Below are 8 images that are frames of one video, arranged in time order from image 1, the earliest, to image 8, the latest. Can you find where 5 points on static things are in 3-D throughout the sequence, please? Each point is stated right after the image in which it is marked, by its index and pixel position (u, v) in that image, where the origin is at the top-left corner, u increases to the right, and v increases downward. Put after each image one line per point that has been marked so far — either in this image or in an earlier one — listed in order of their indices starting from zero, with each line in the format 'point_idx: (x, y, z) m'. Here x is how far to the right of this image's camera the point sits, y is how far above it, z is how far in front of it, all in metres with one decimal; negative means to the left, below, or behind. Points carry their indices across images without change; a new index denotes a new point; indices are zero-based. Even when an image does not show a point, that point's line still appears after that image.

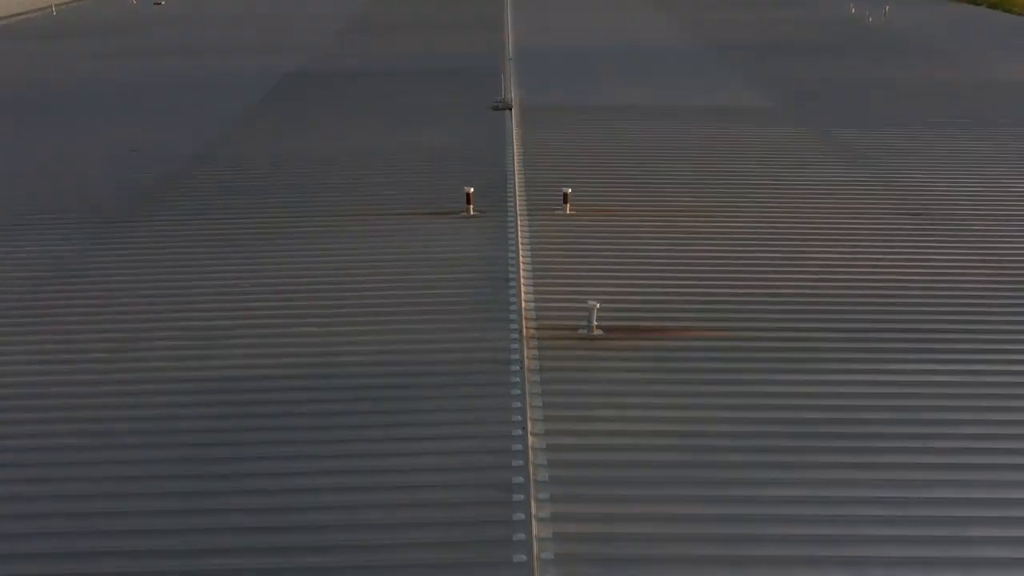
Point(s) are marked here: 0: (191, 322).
0: (-1.5, -0.4, +4.3) m
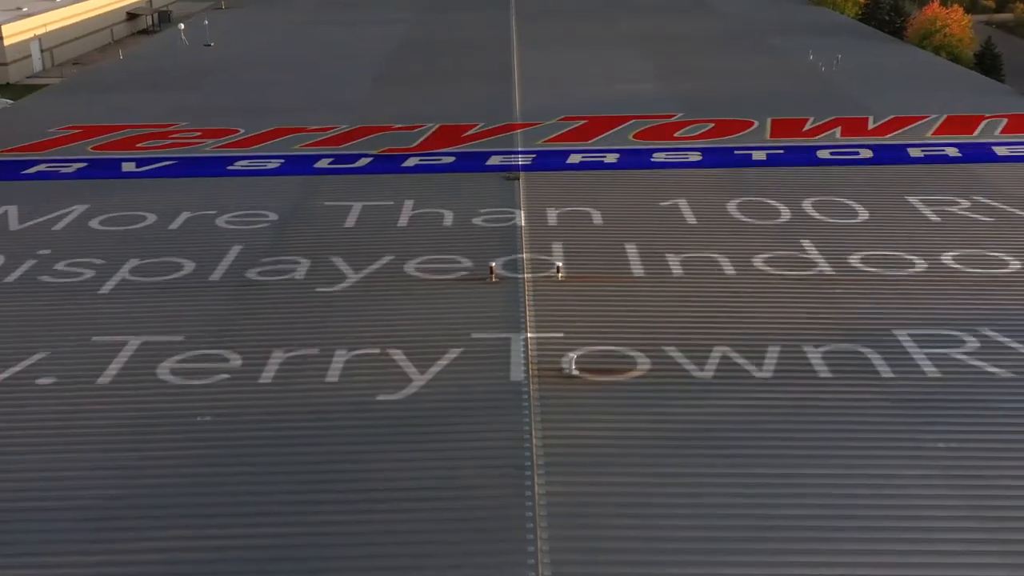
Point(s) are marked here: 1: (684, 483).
0: (-1.4, -0.7, +6.3) m
1: (+1.0, -1.1, +5.4) m
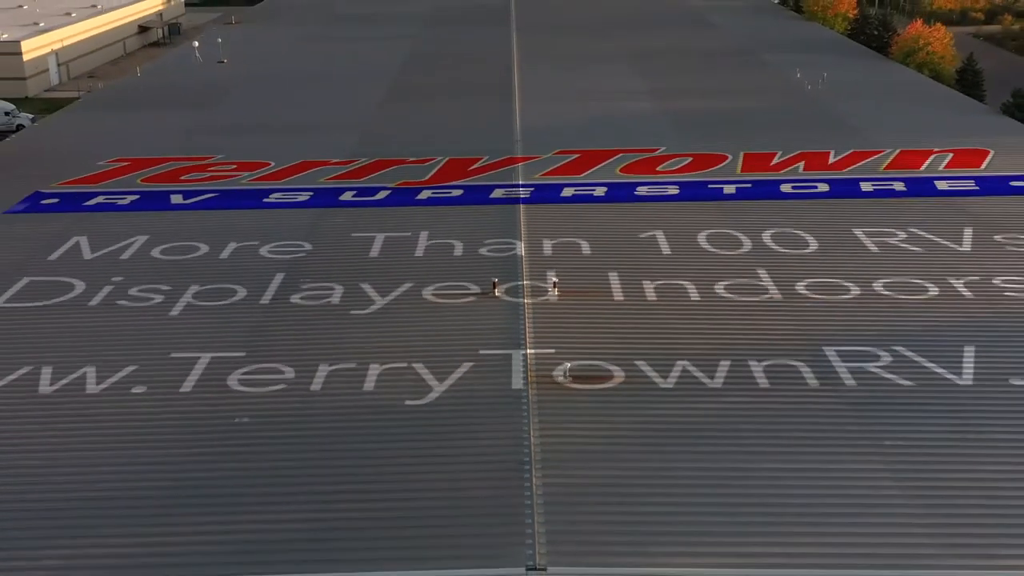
0: (-1.4, -0.8, +7.2) m
1: (+1.0, -1.3, +6.3) m
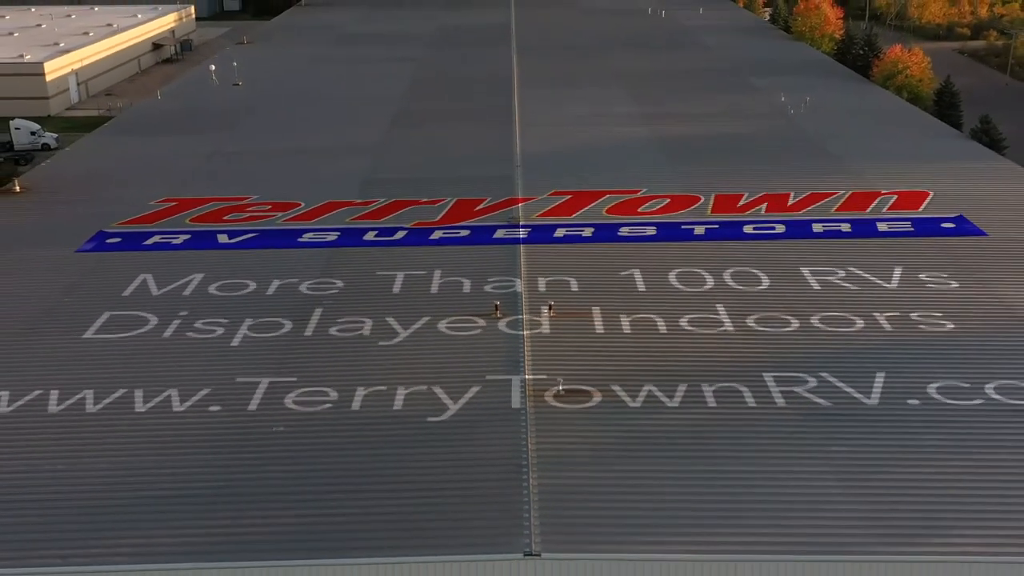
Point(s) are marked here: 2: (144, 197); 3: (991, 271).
0: (-1.4, -1.1, +8.4) m
1: (+1.0, -1.5, +7.4) m
2: (-5.9, +1.6, +15.4) m
3: (+5.5, +0.1, +10.7) m
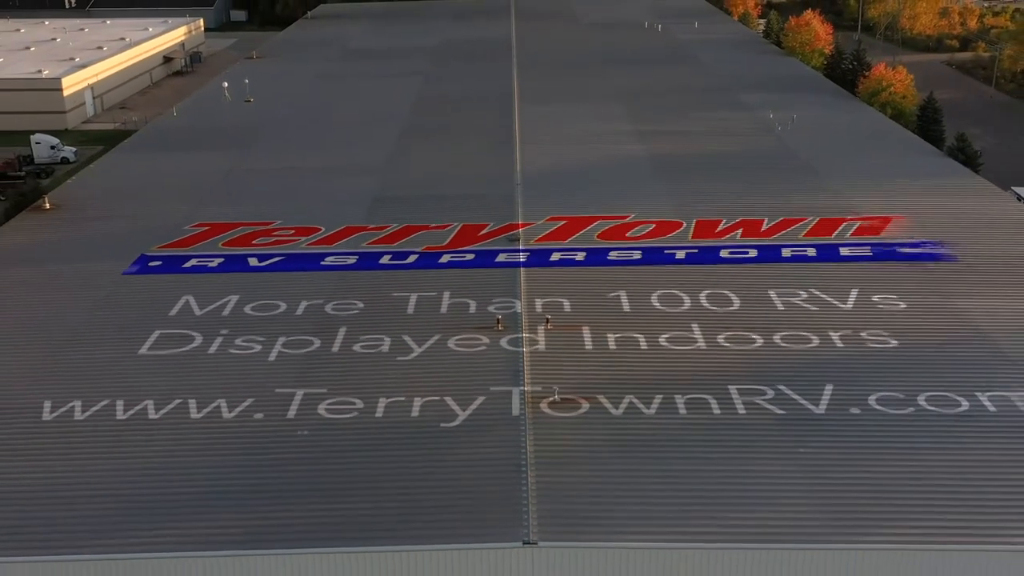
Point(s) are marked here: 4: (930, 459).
0: (-1.4, -1.3, +9.3) m
1: (+1.0, -1.7, +8.4) m
2: (-5.9, +1.4, +16.3) m
3: (+5.5, -0.1, +11.7) m
4: (+3.9, -1.6, +8.7) m
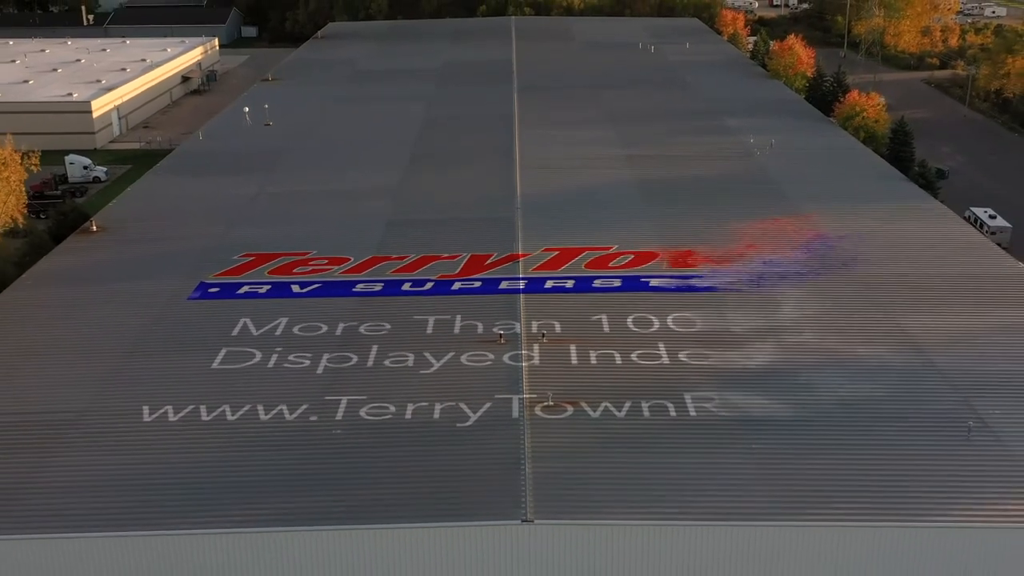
0: (-1.4, -1.5, +11.1) m
1: (+1.0, -2.0, +10.2) m
2: (-5.9, +1.1, +18.1) m
3: (+5.5, -0.4, +13.5) m
4: (+3.9, -1.9, +10.5) m
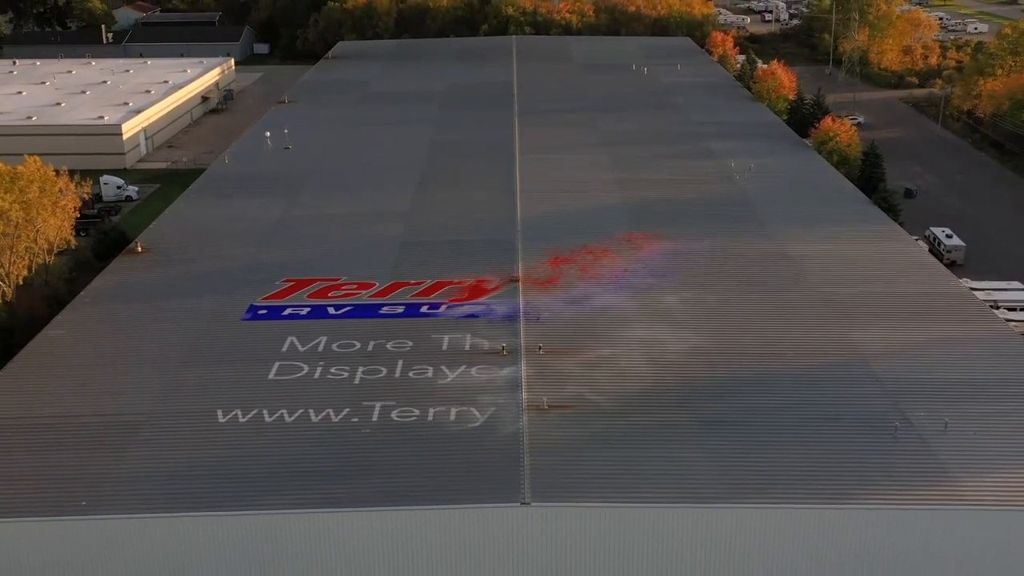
0: (-1.4, -1.8, +13.2) m
1: (+1.1, -2.3, +12.3) m
2: (-5.9, +0.8, +20.3) m
3: (+5.5, -0.7, +15.6) m
4: (+3.9, -2.2, +12.6) m
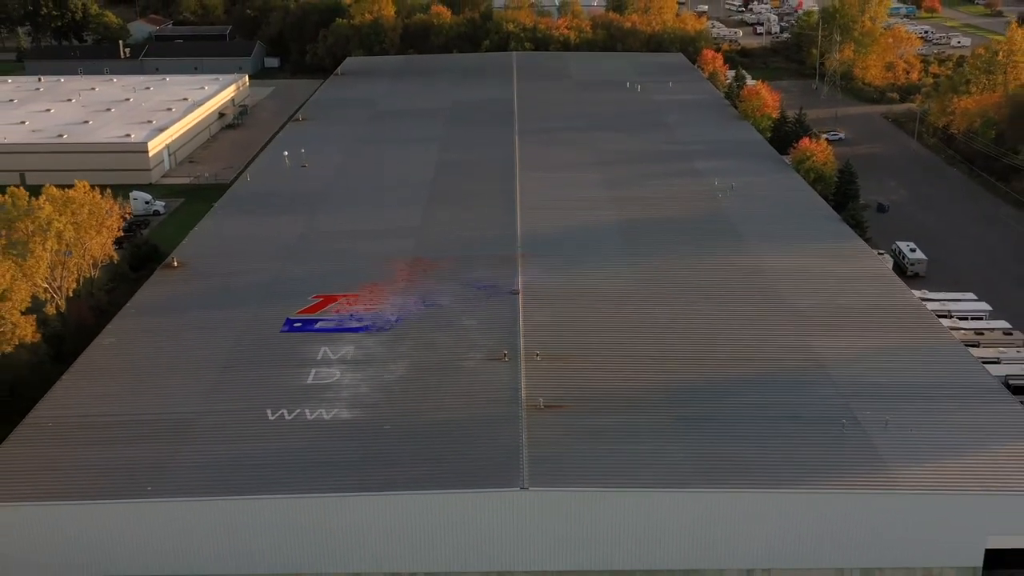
0: (-1.4, -2.1, +15.4) m
1: (+1.1, -2.5, +14.4) m
2: (-5.9, +0.5, +22.4) m
3: (+5.5, -1.0, +17.7) m
4: (+3.9, -2.5, +14.7) m
